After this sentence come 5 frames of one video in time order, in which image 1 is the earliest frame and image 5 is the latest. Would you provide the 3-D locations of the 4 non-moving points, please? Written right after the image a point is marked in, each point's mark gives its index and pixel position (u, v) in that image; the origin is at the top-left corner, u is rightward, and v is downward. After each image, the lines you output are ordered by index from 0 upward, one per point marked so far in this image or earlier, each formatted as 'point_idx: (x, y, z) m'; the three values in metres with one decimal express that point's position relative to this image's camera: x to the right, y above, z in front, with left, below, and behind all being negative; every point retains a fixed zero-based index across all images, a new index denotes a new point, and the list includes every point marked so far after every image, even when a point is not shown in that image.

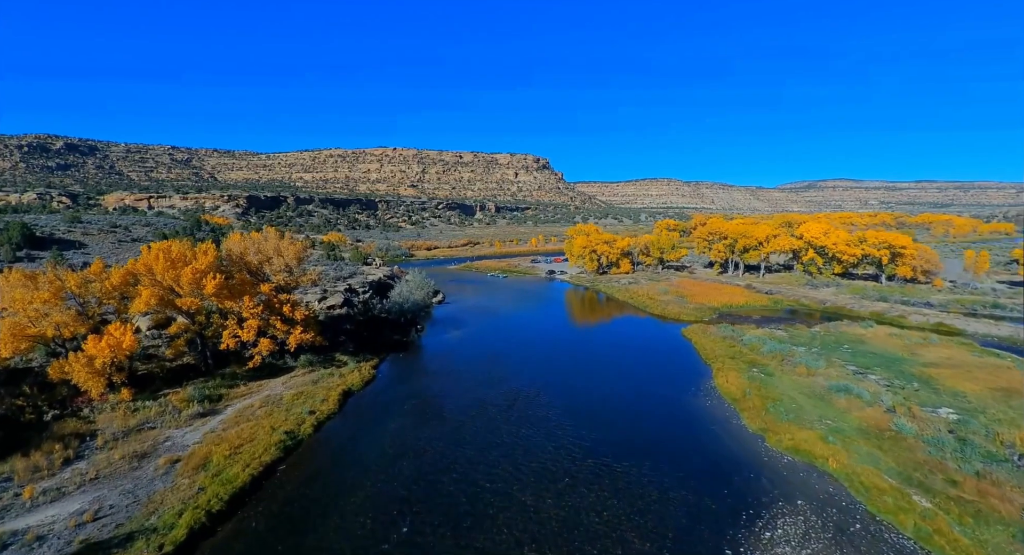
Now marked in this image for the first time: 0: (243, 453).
0: (-10.1, -6.6, +17.4) m
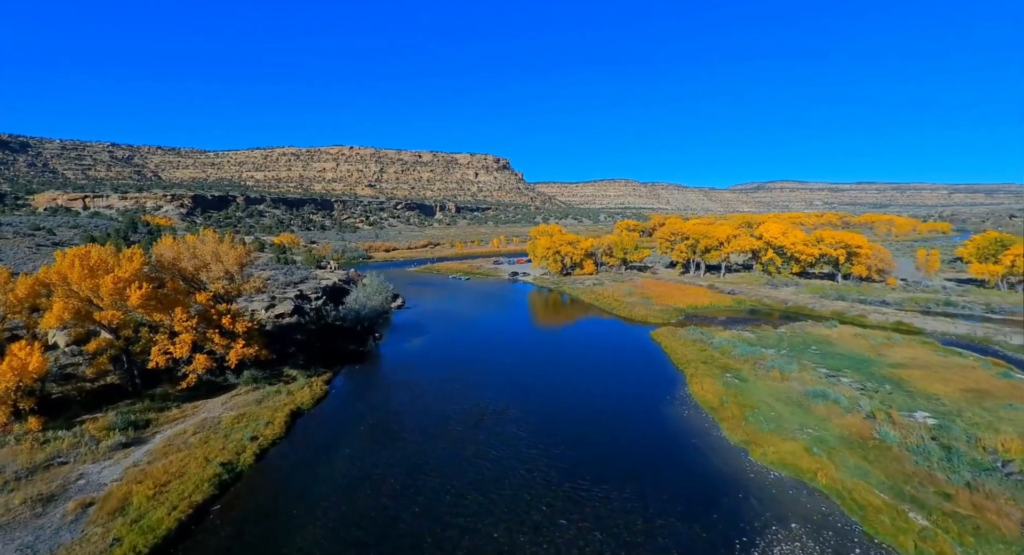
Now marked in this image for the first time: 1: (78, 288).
0: (-11.1, -7.0, +15.0) m
1: (-18.5, -0.4, +19.6) m
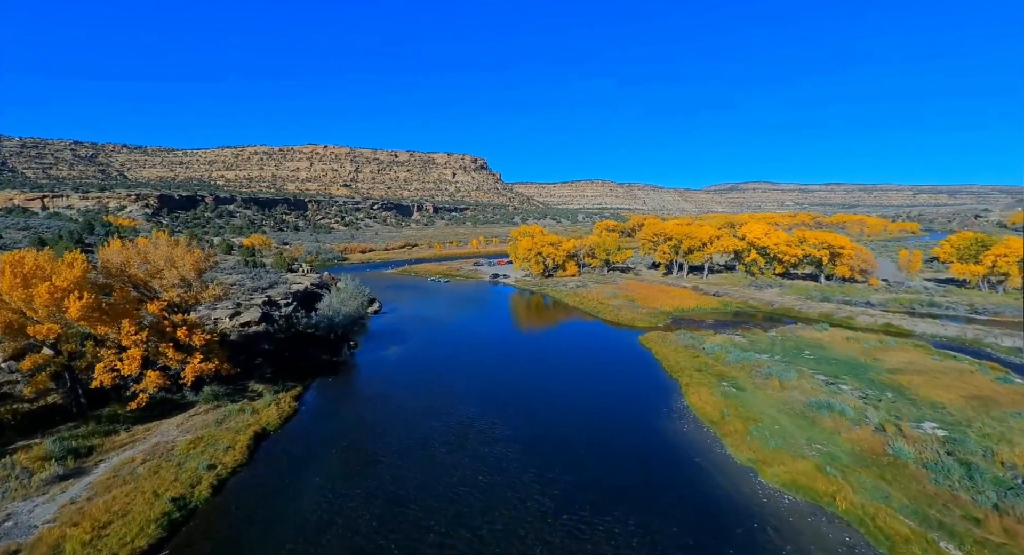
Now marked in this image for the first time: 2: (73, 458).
0: (-11.4, -7.4, +13.0) m
1: (-19.0, -0.8, +17.3) m
2: (-16.1, -6.7, +16.9) m
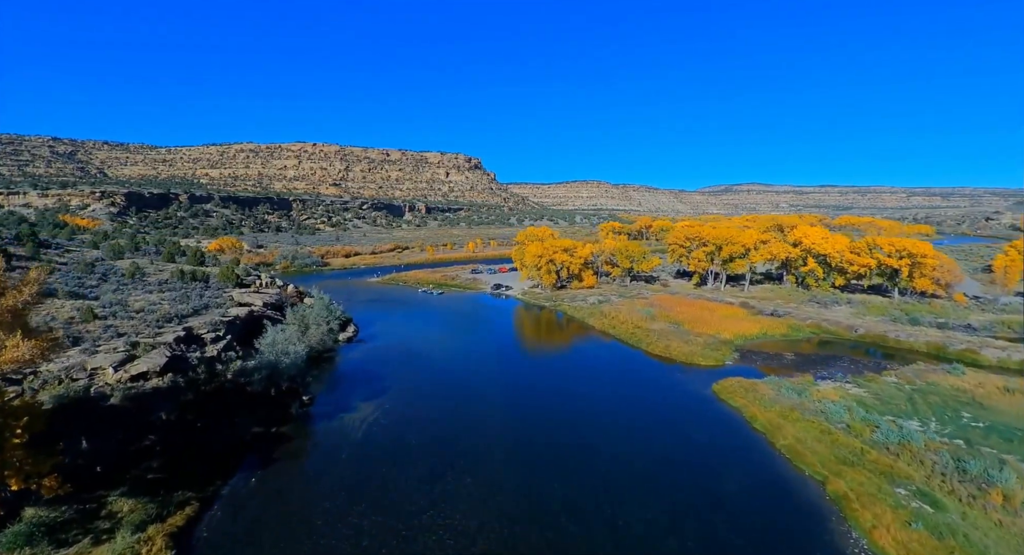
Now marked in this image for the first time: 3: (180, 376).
0: (-10.1, -8.5, +4.0) m
1: (-17.8, -1.9, +8.2) m
2: (-14.9, -7.8, +7.9) m
3: (-13.3, -4.0, +18.2) m
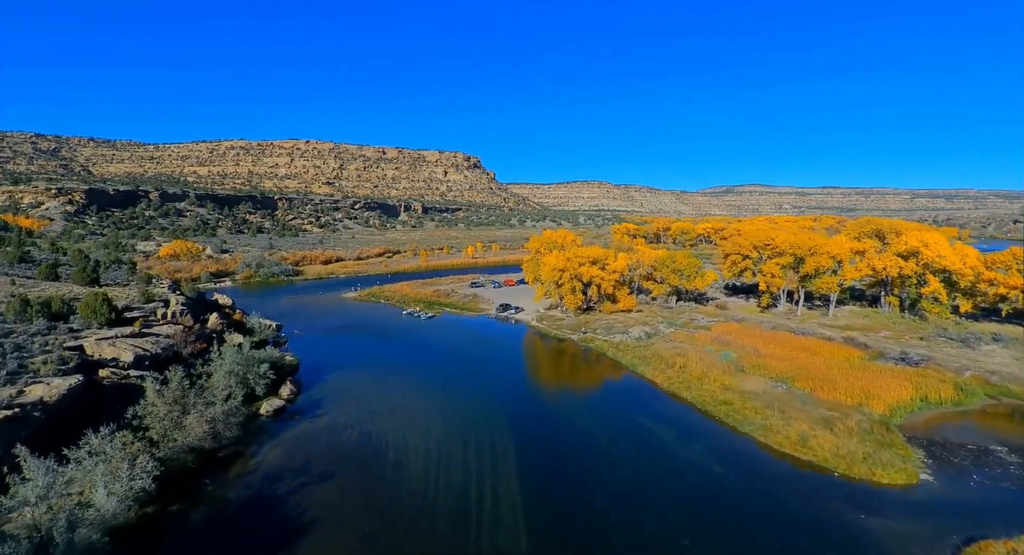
0: (-9.0, -9.9, -6.9) m
1: (-16.7, -3.4, -2.7) m
2: (-13.8, -9.3, -3.1) m
3: (-12.2, -5.4, +7.2) m
